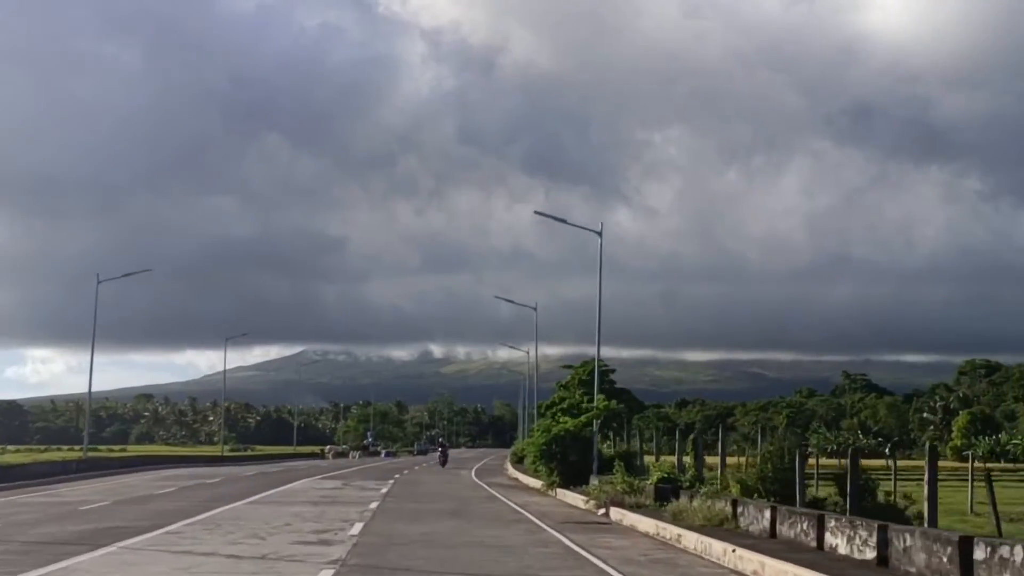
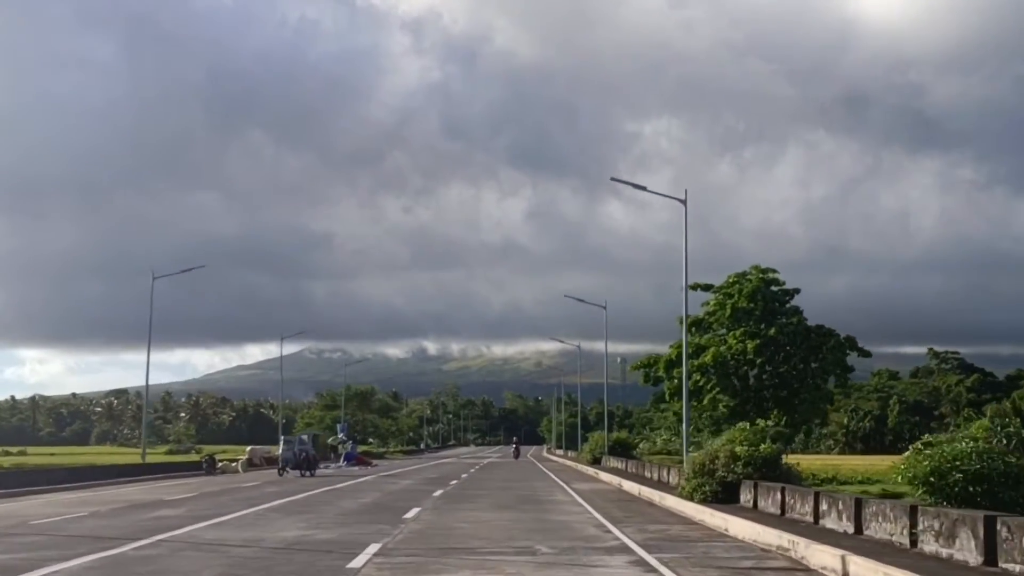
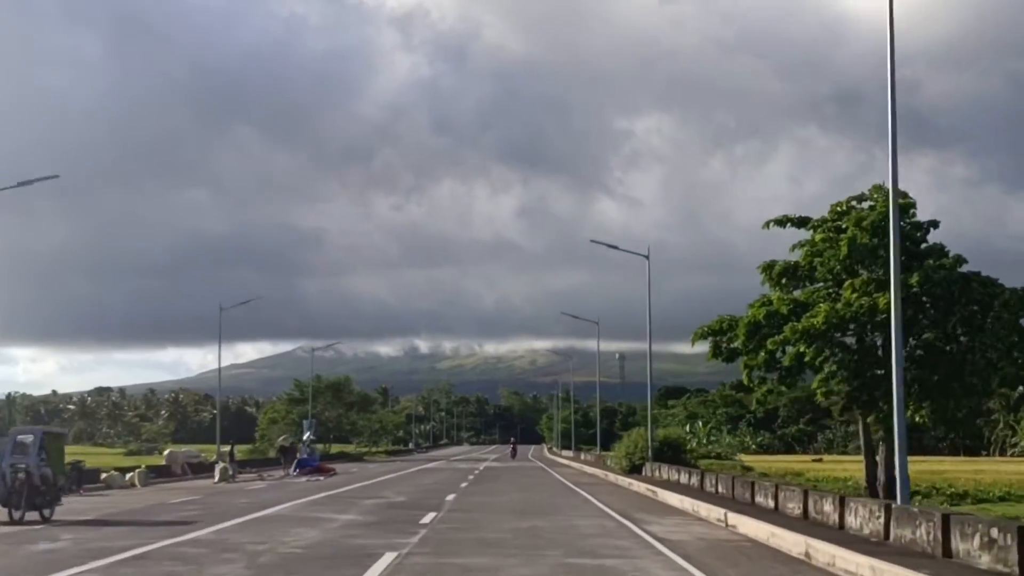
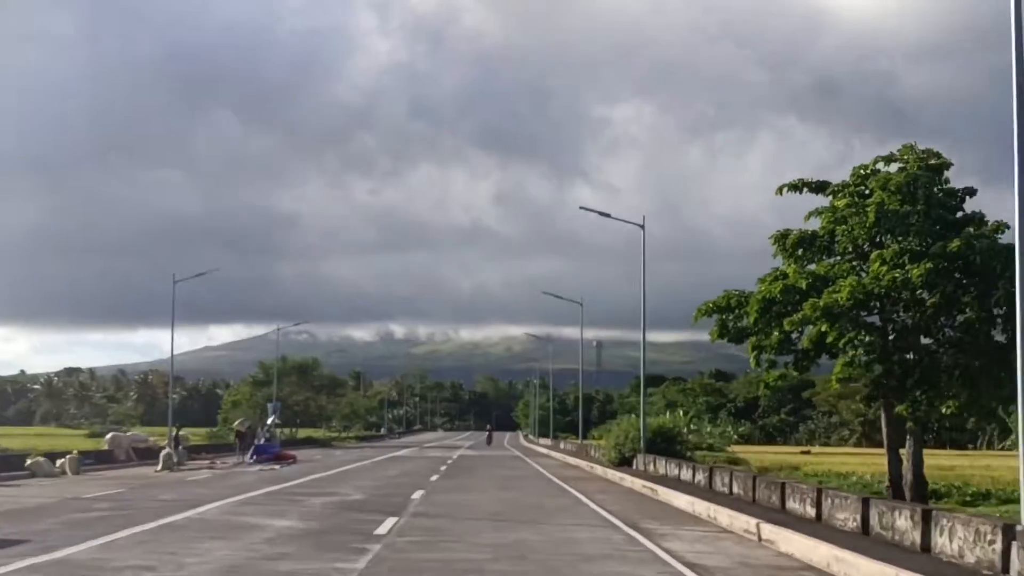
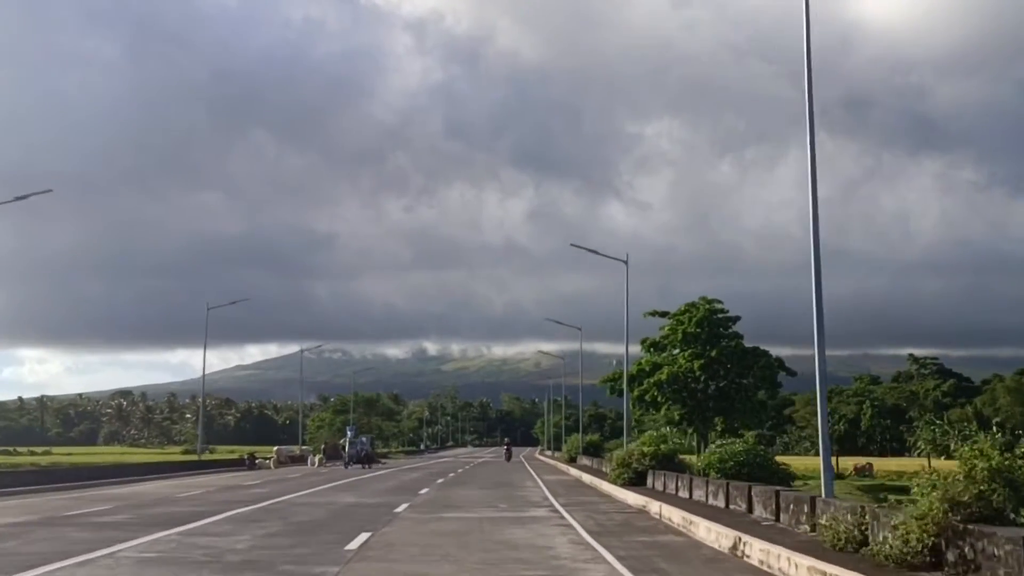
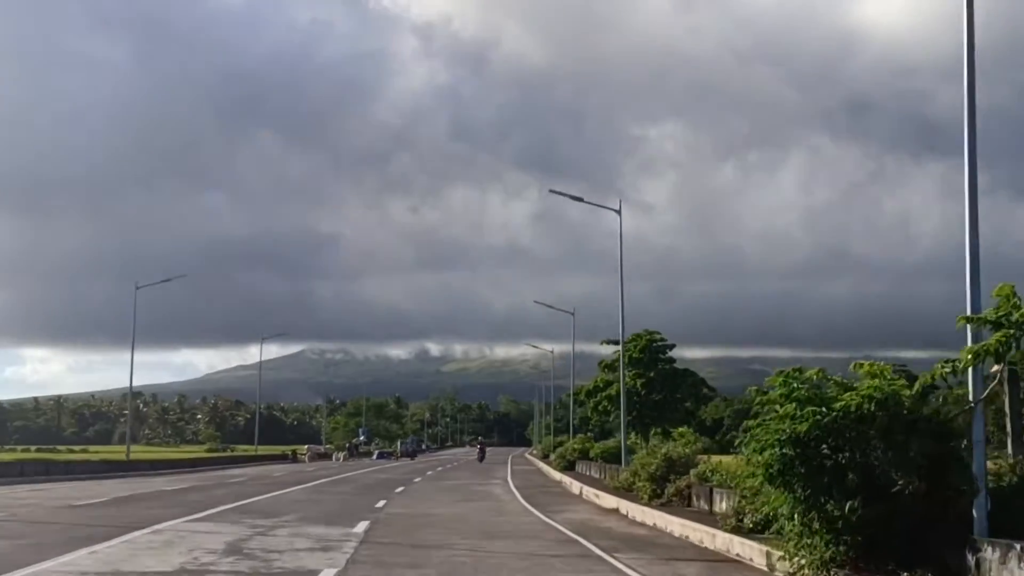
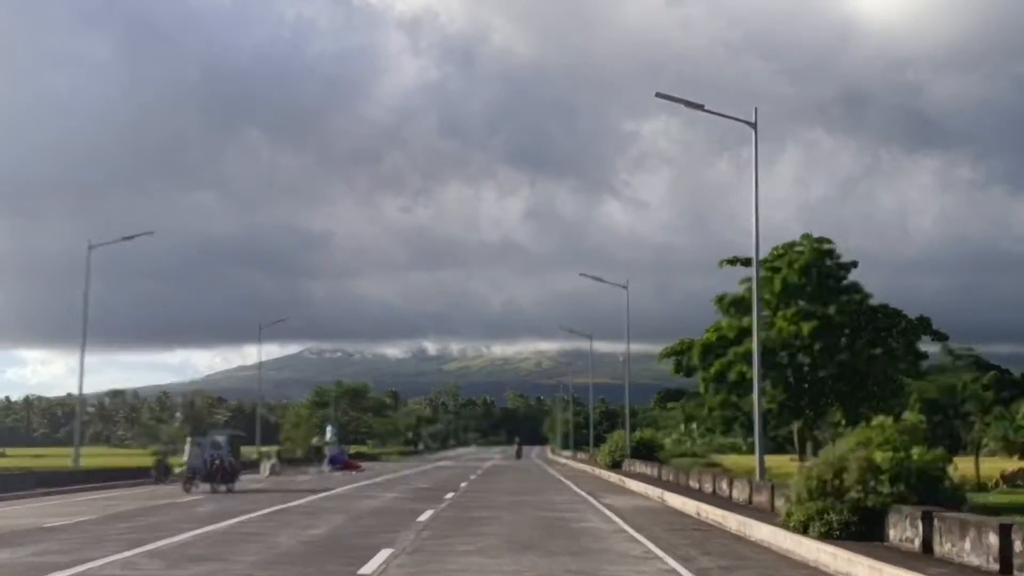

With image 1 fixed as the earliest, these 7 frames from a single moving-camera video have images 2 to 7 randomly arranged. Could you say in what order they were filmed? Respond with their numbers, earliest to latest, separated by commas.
6, 5, 2, 7, 3, 4
